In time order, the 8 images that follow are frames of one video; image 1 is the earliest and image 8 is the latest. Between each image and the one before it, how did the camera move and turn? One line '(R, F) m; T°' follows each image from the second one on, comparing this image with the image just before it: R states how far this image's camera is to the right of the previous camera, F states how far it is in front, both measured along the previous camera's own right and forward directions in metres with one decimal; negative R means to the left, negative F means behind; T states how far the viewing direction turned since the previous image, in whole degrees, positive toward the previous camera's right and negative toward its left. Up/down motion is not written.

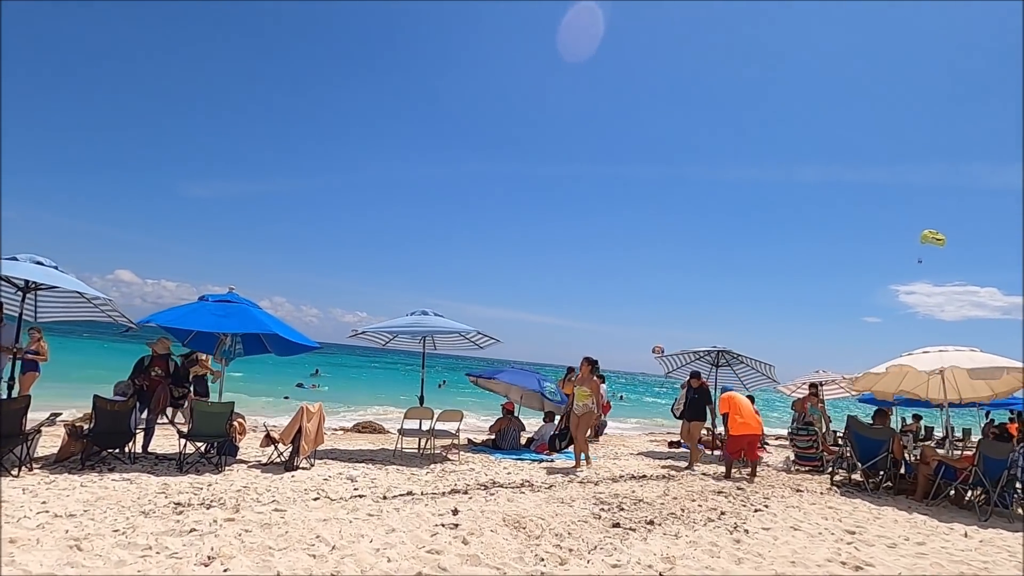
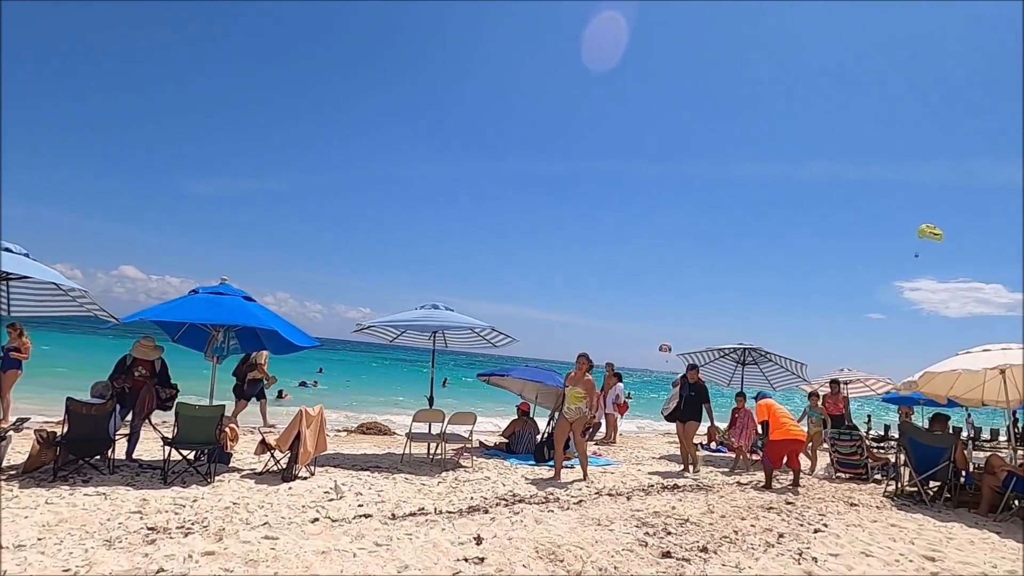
(-0.2, +0.8) m; 0°
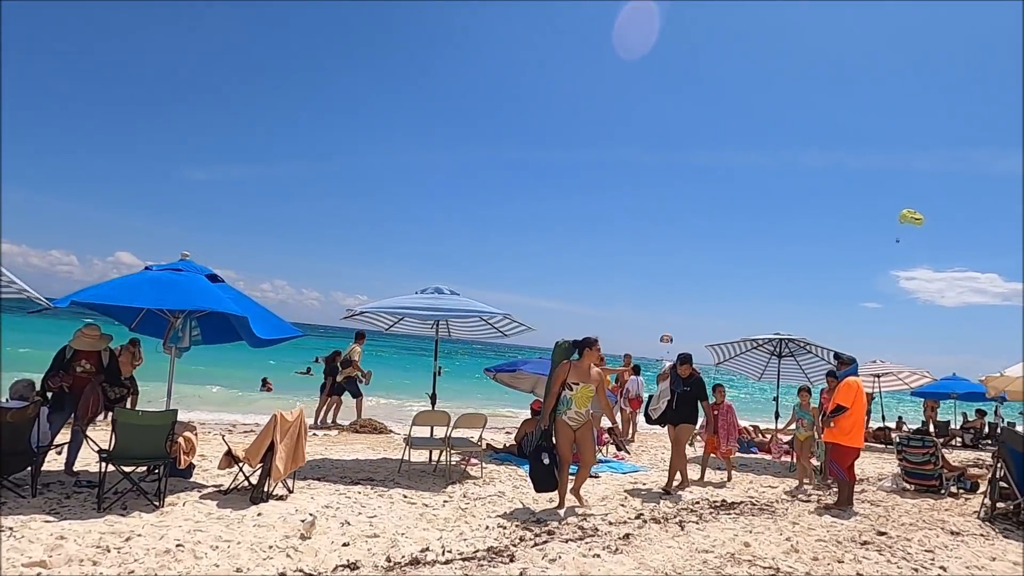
(-0.2, +1.3) m; 0°
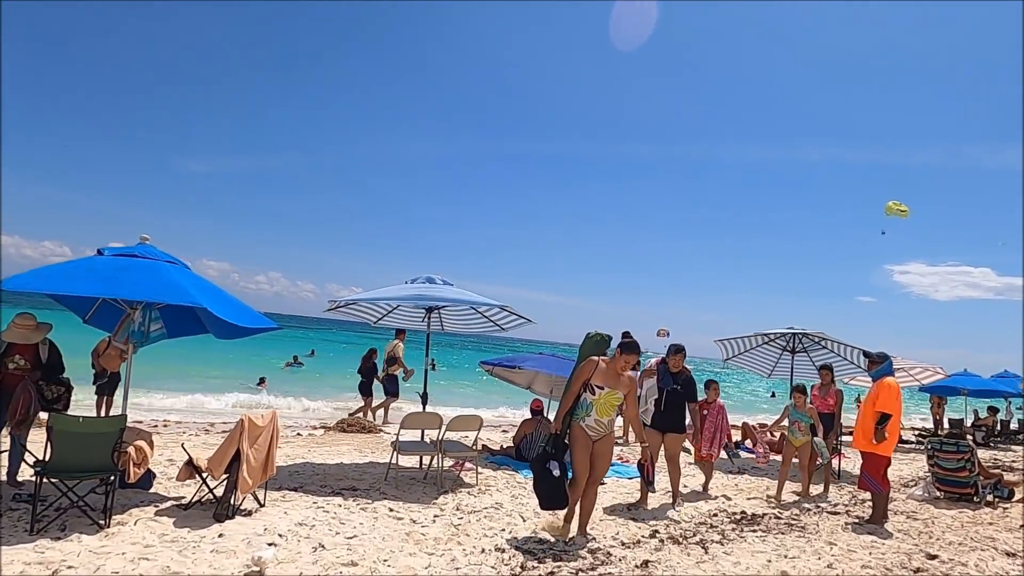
(0.0, +0.7) m; 0°
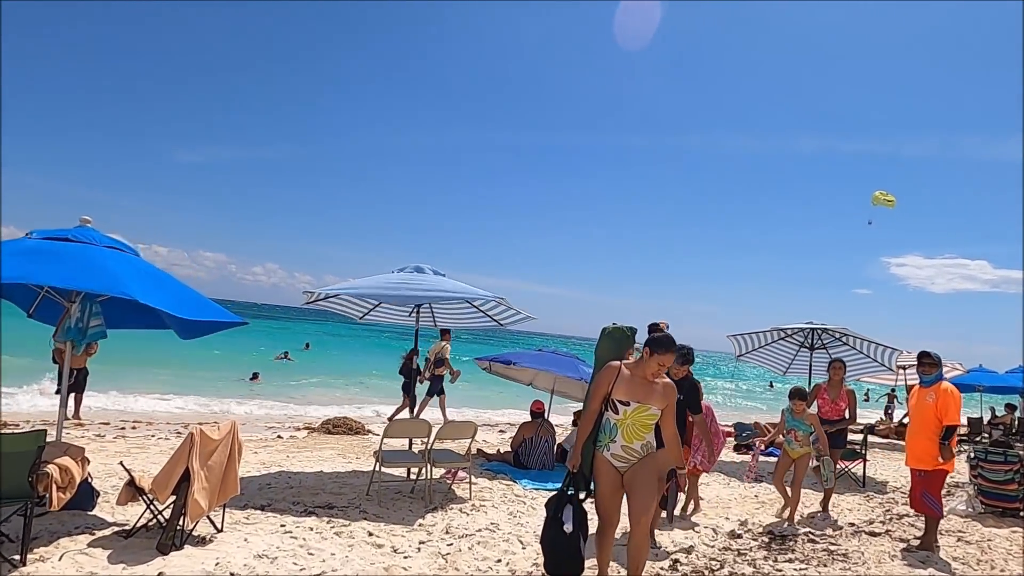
(0.0, +0.8) m; 0°
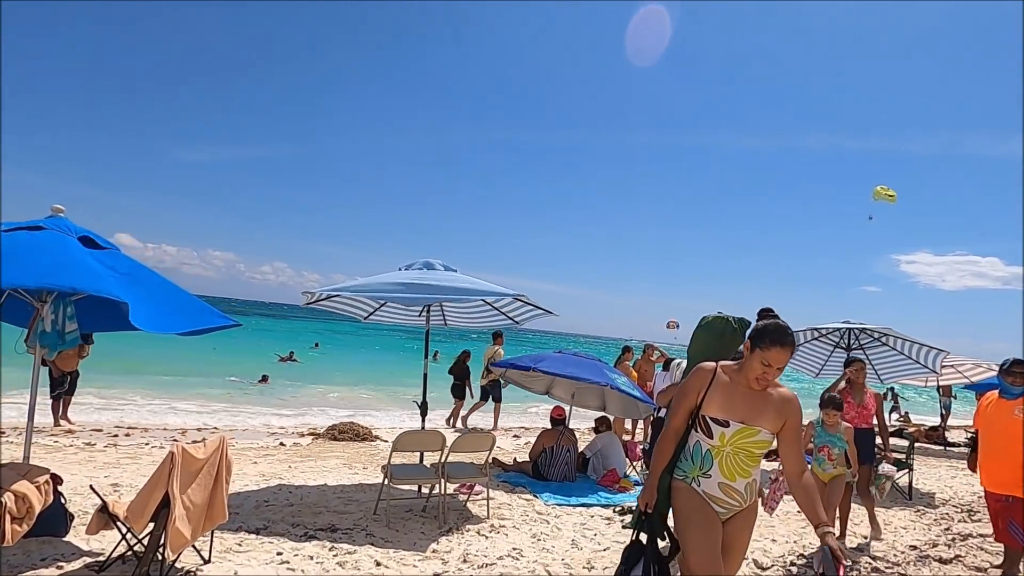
(-0.1, +0.6) m; -1°
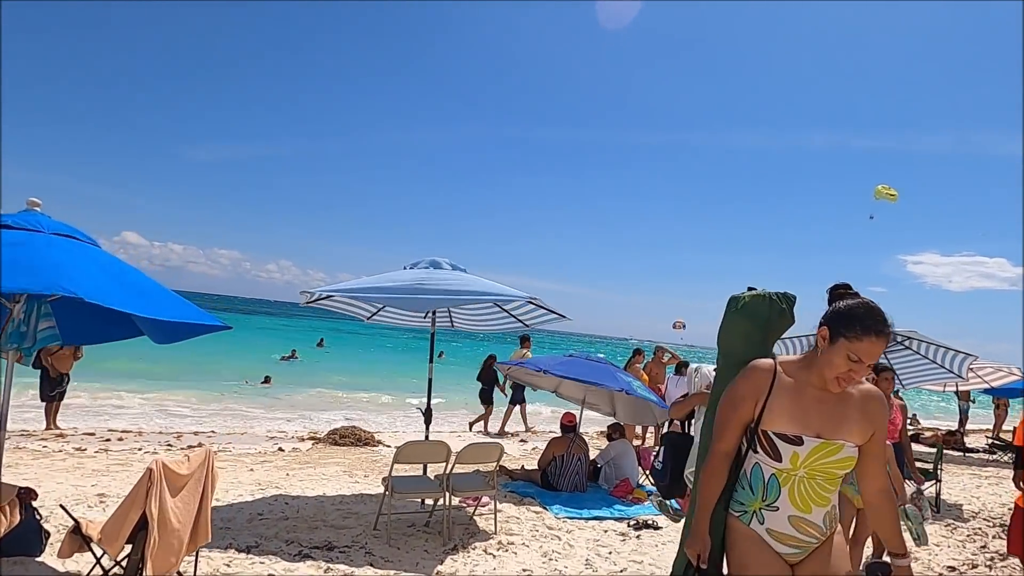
(0.0, +0.3) m; 0°
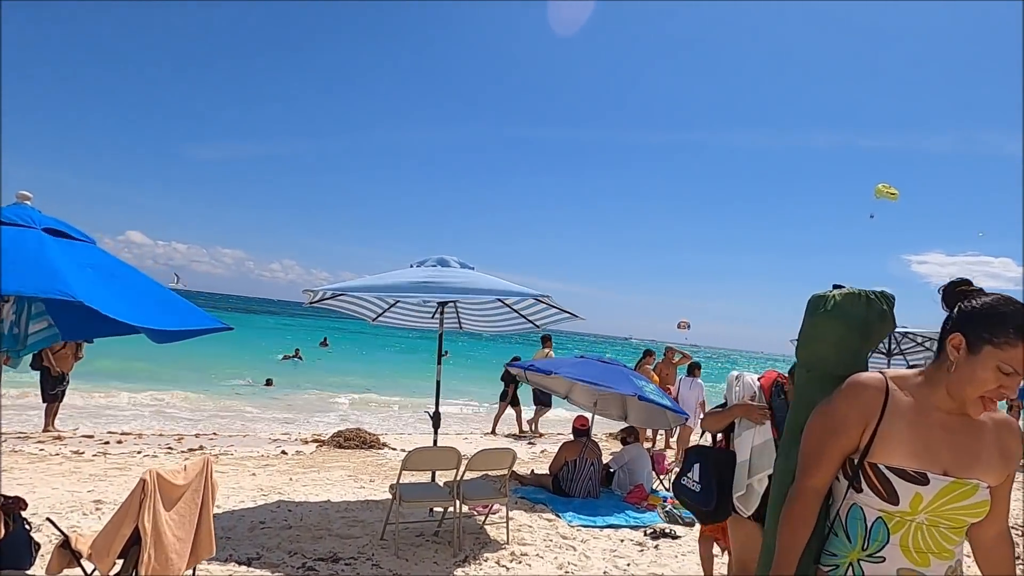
(-0.1, +0.2) m; 0°
